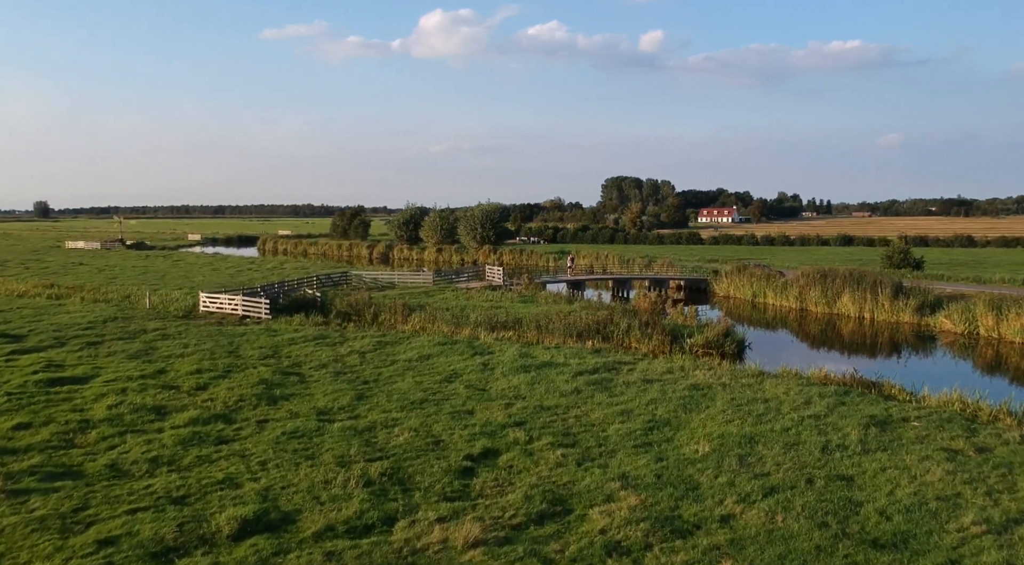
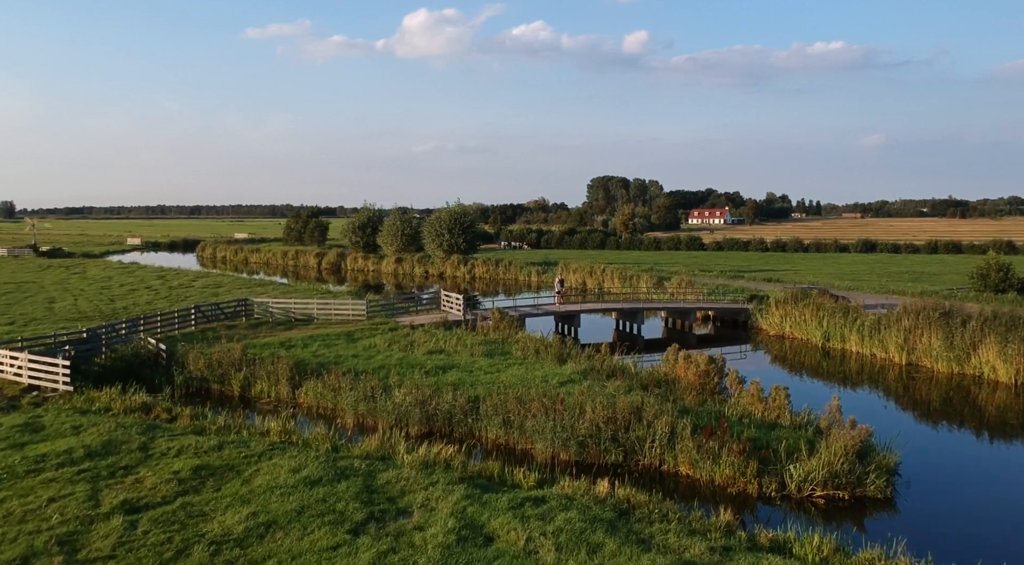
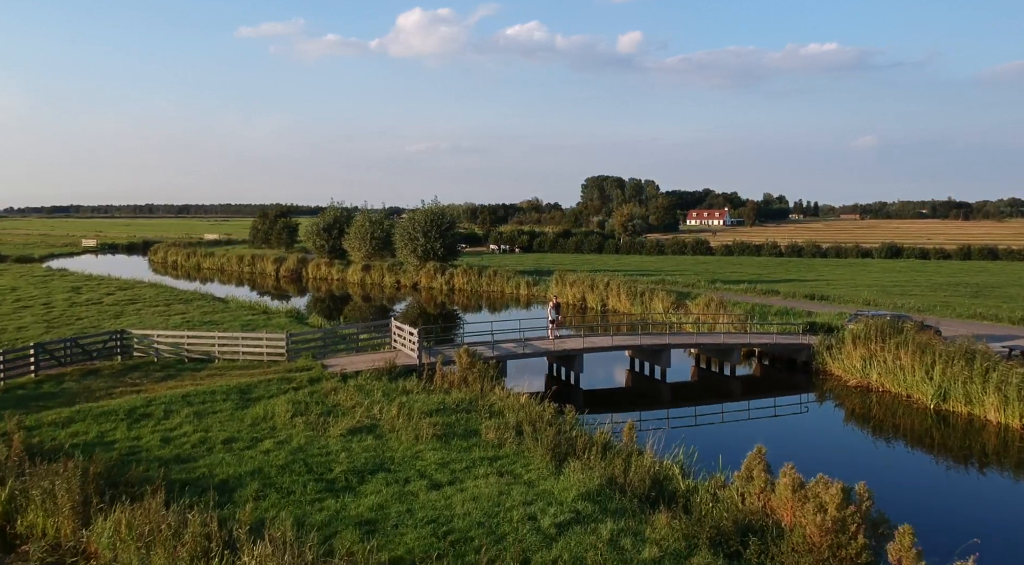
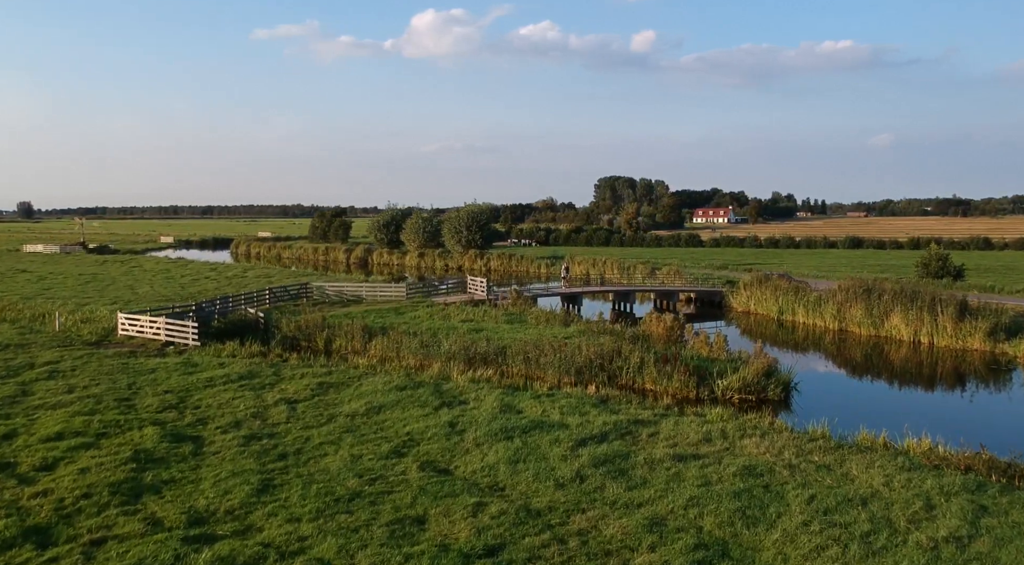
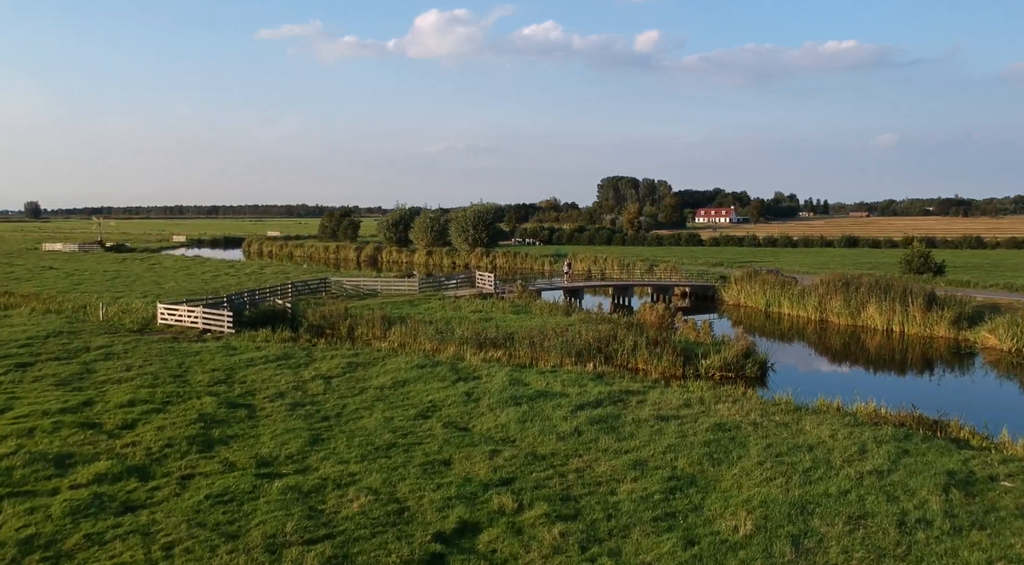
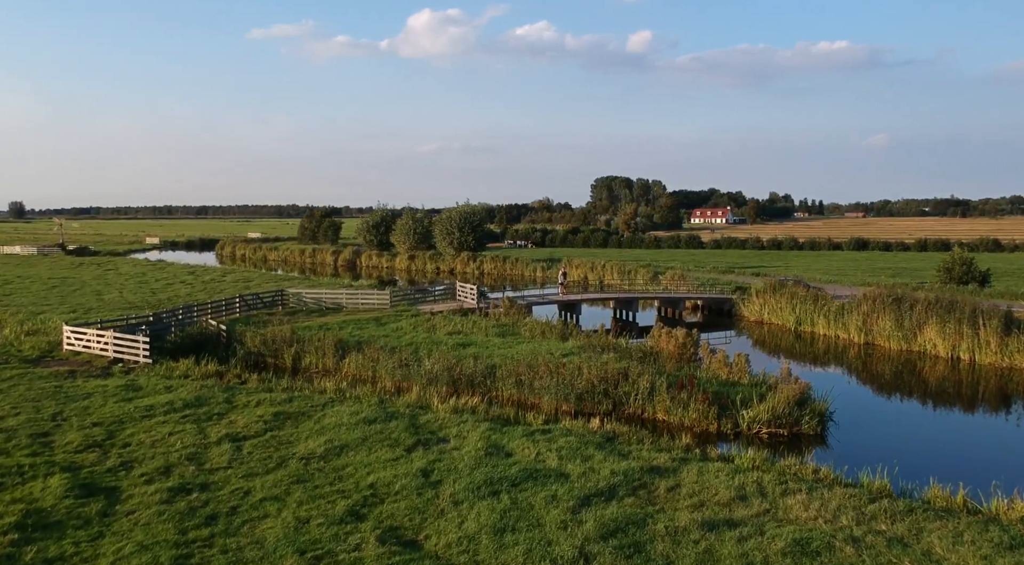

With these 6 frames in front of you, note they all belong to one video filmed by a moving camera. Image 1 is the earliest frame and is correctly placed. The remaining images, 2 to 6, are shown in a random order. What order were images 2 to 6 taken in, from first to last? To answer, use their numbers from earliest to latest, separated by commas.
5, 4, 6, 2, 3
